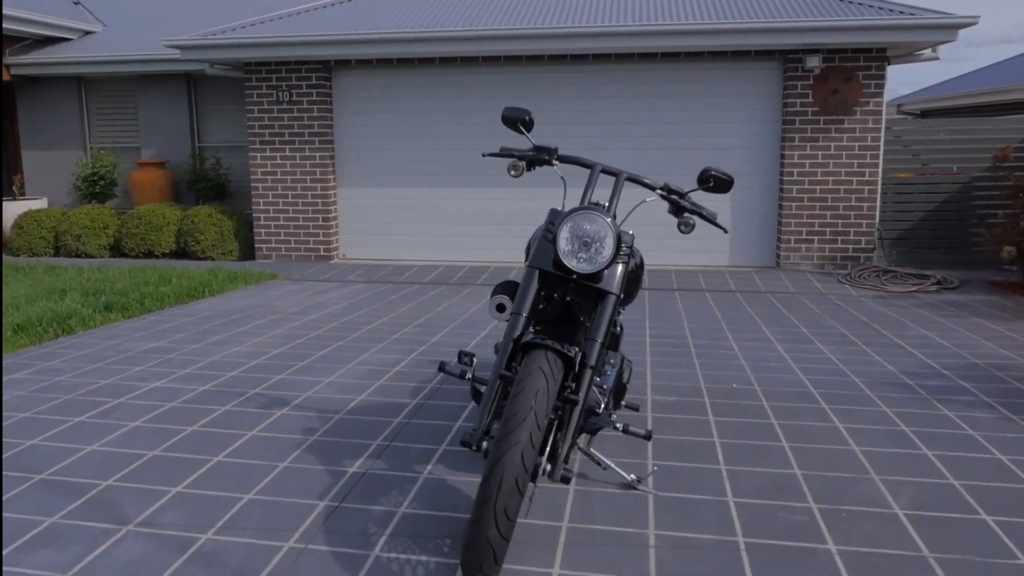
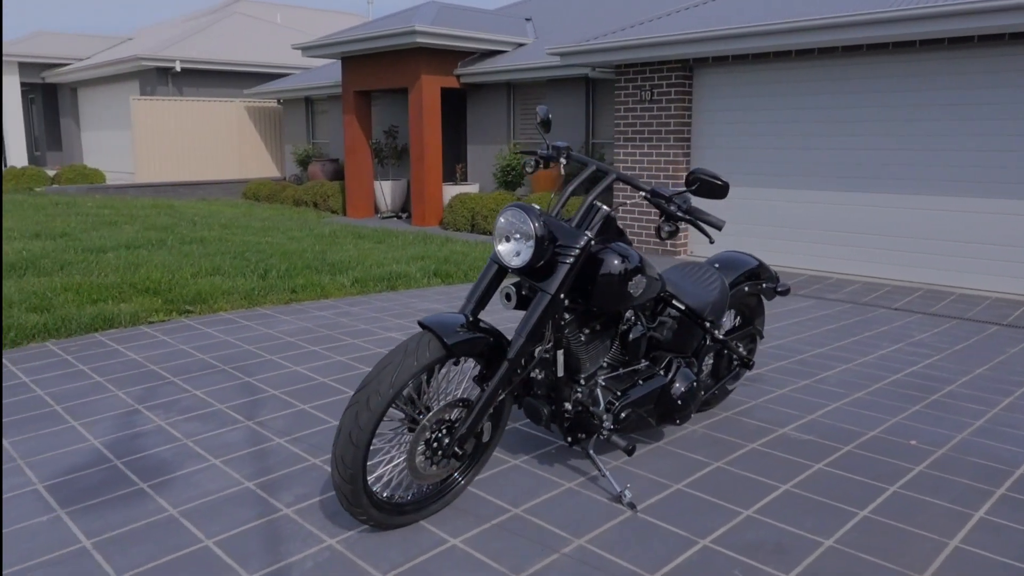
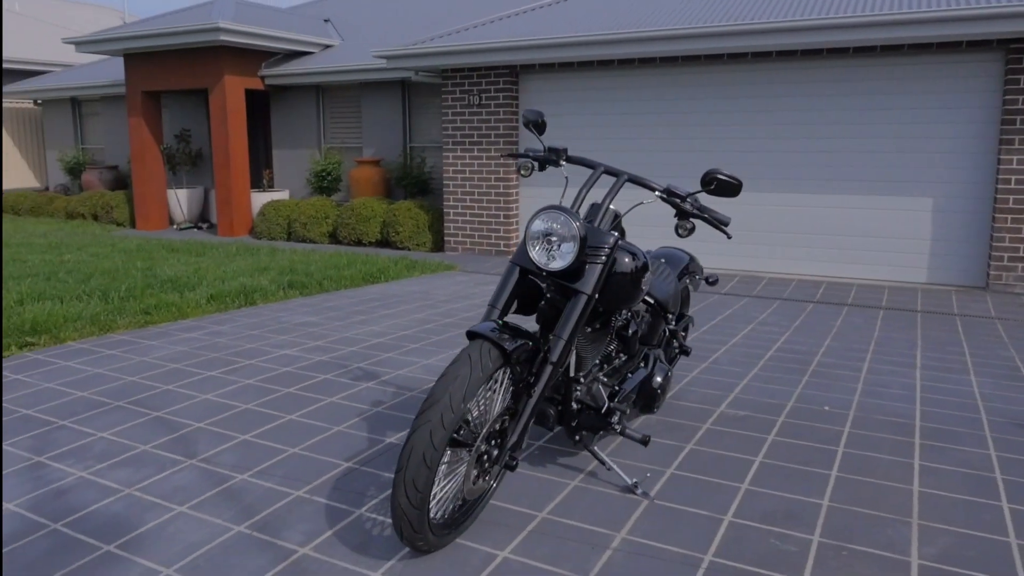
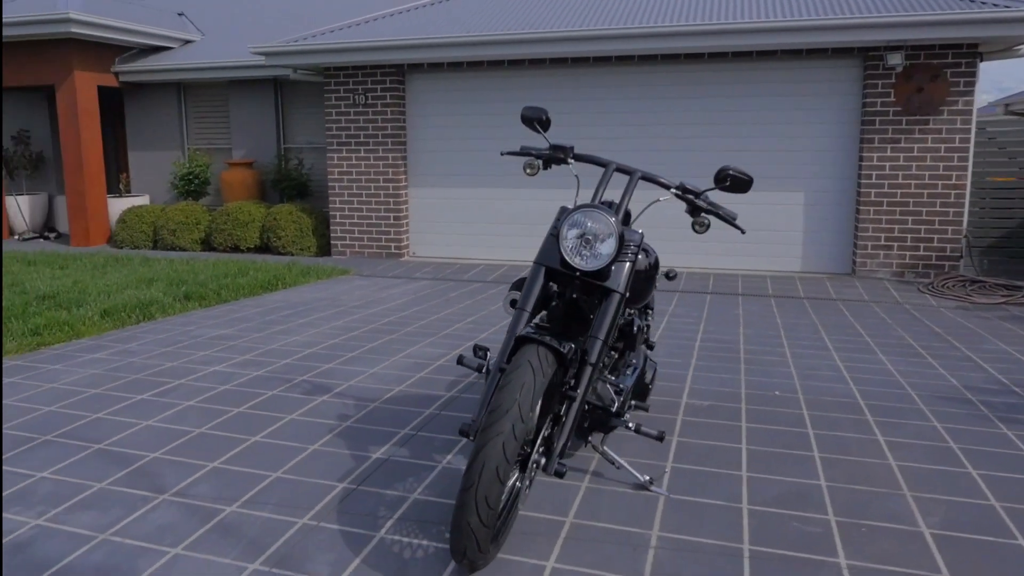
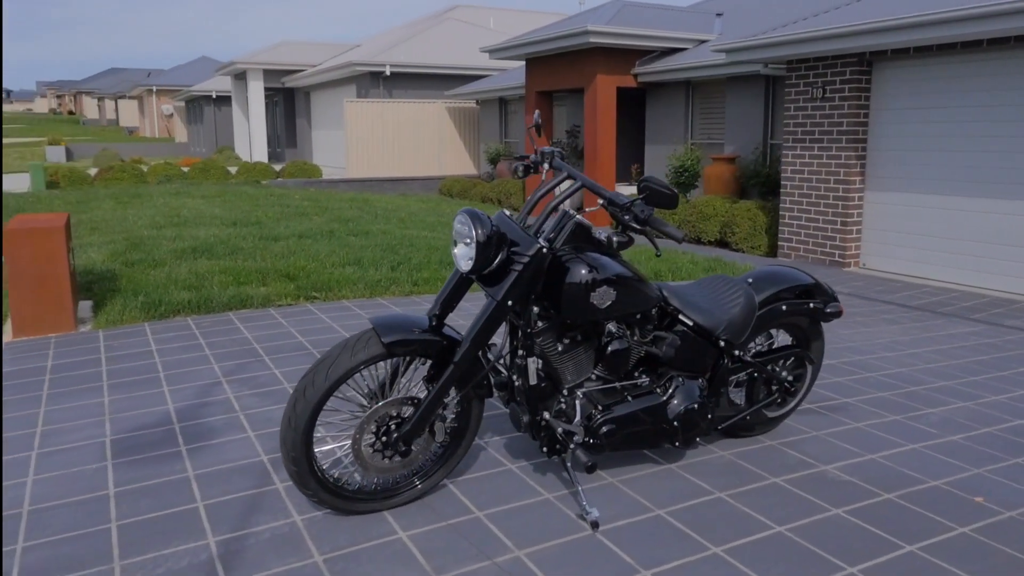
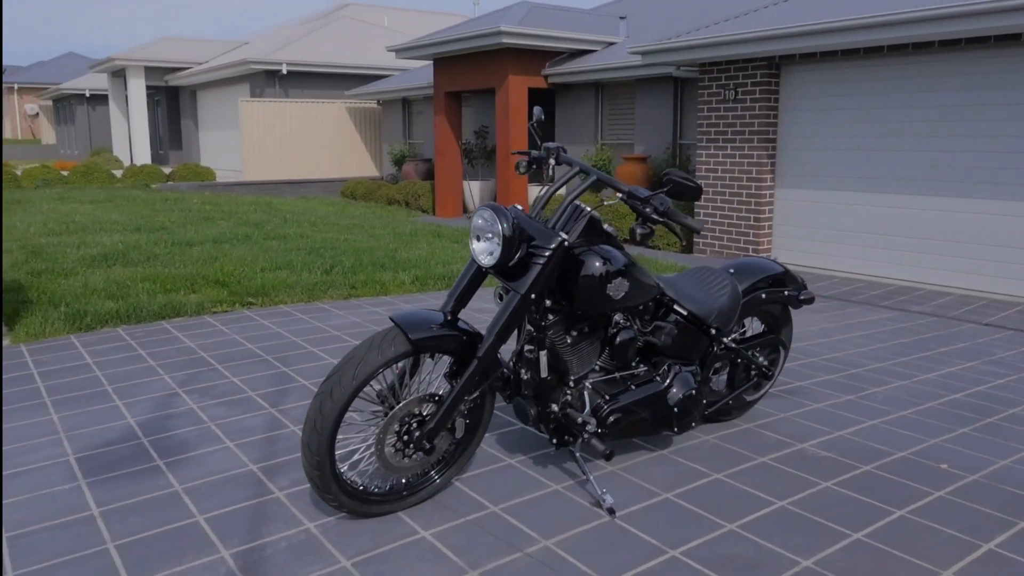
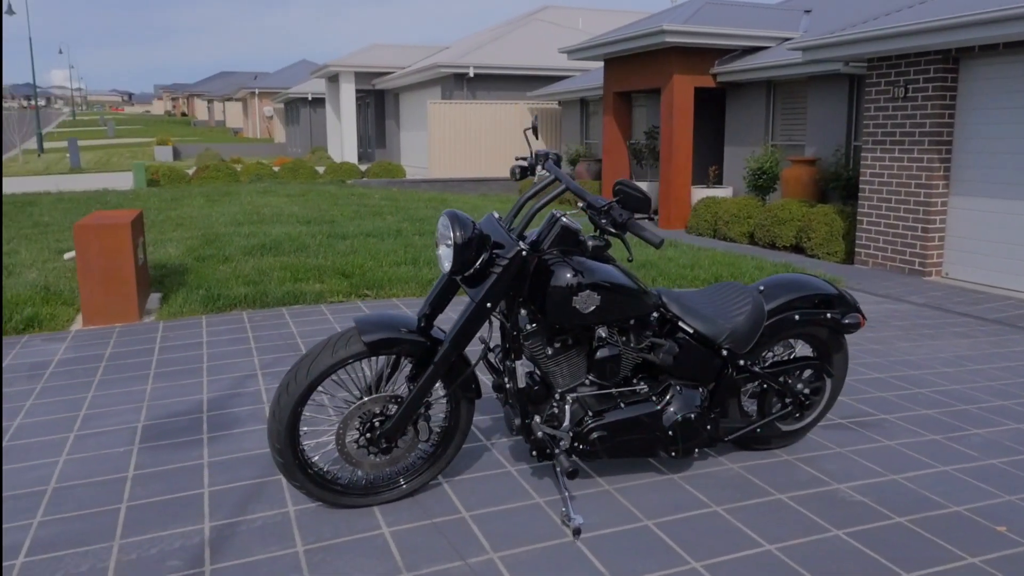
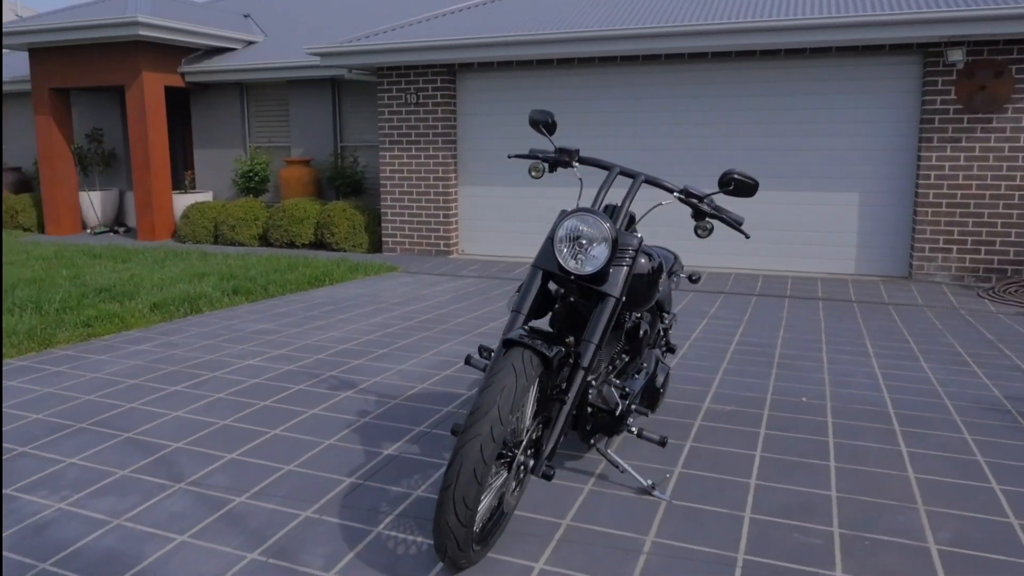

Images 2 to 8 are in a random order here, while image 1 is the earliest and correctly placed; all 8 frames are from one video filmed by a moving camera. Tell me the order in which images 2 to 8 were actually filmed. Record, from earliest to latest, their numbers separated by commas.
4, 8, 3, 2, 6, 5, 7
